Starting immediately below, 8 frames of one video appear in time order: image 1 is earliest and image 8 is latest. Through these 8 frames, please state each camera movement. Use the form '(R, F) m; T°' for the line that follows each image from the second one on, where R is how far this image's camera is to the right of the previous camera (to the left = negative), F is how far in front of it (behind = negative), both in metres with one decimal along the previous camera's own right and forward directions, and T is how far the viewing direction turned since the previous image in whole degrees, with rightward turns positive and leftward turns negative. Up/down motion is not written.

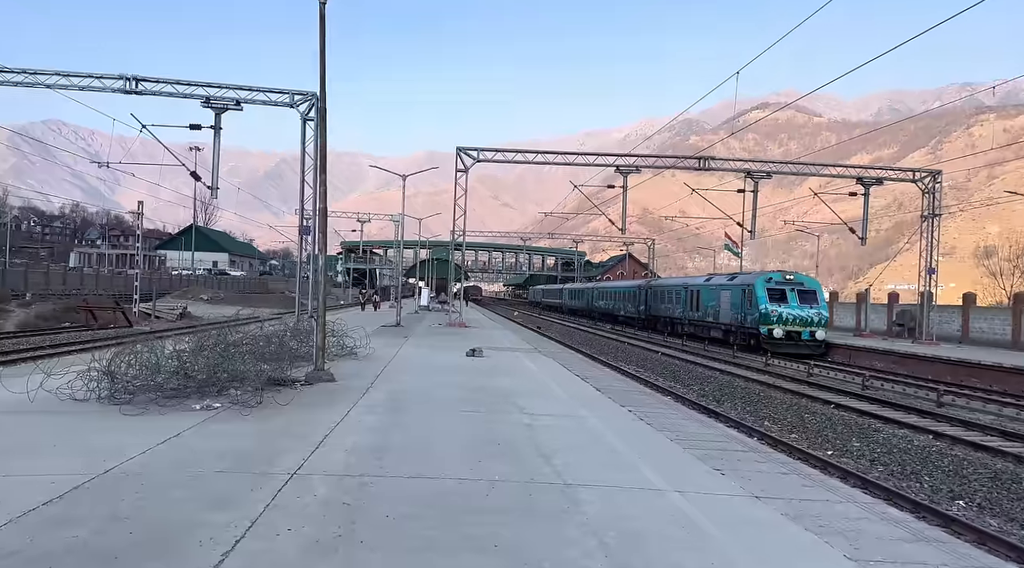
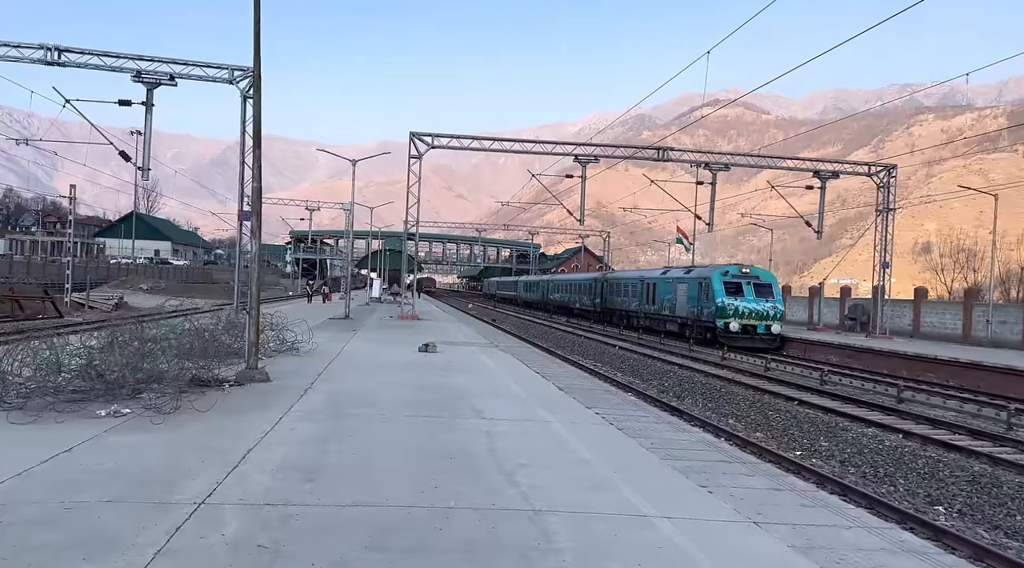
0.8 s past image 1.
(0.0, +0.9) m; +3°
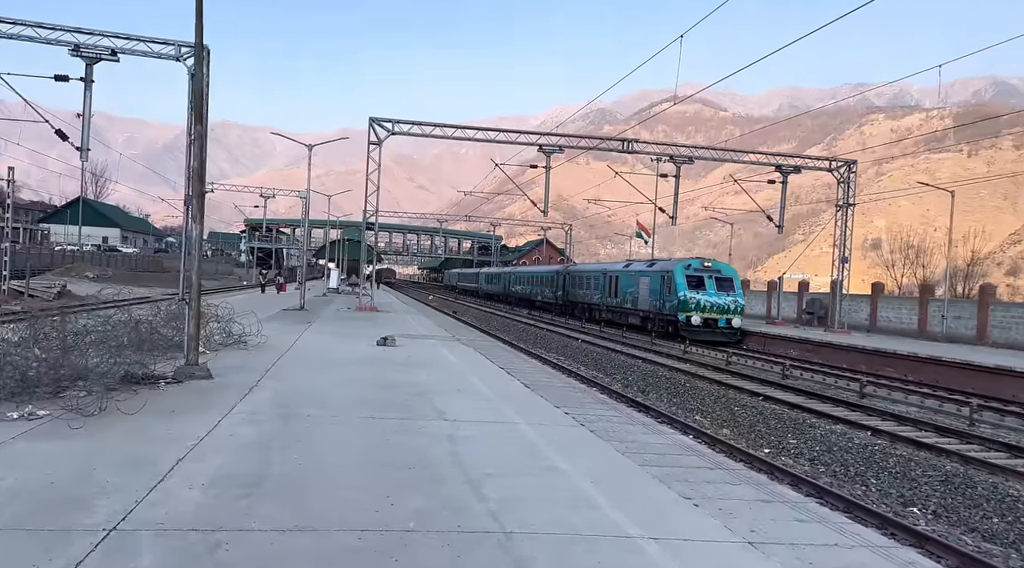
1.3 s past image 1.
(0.0, +0.6) m; +3°
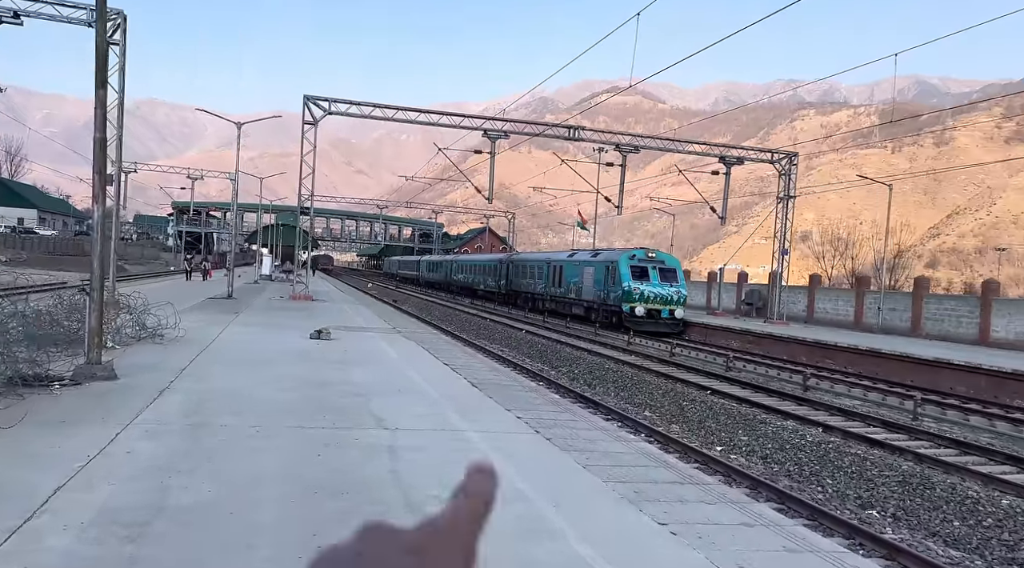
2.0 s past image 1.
(-0.1, +0.7) m; +4°
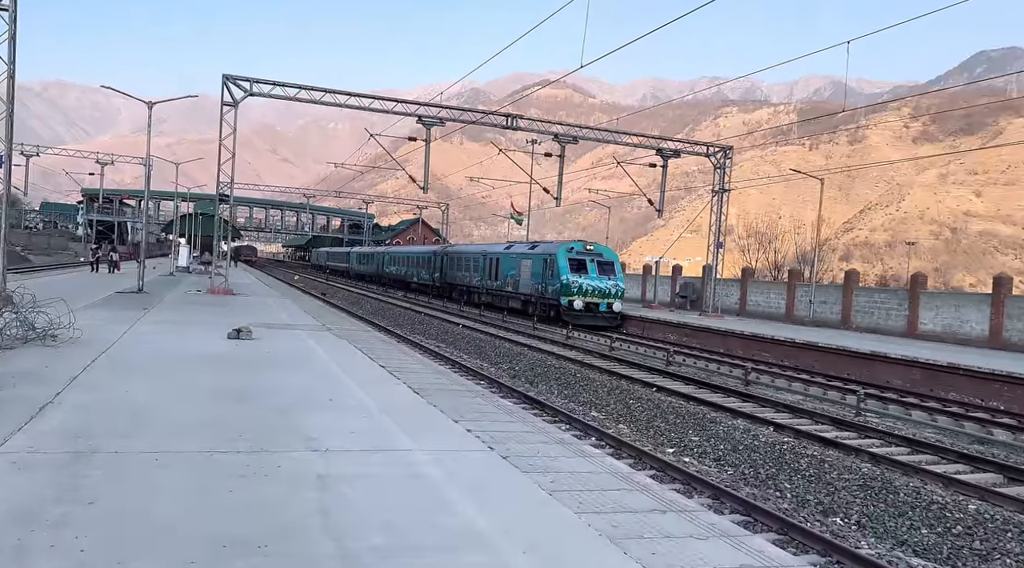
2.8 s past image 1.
(-0.1, +0.9) m; +5°
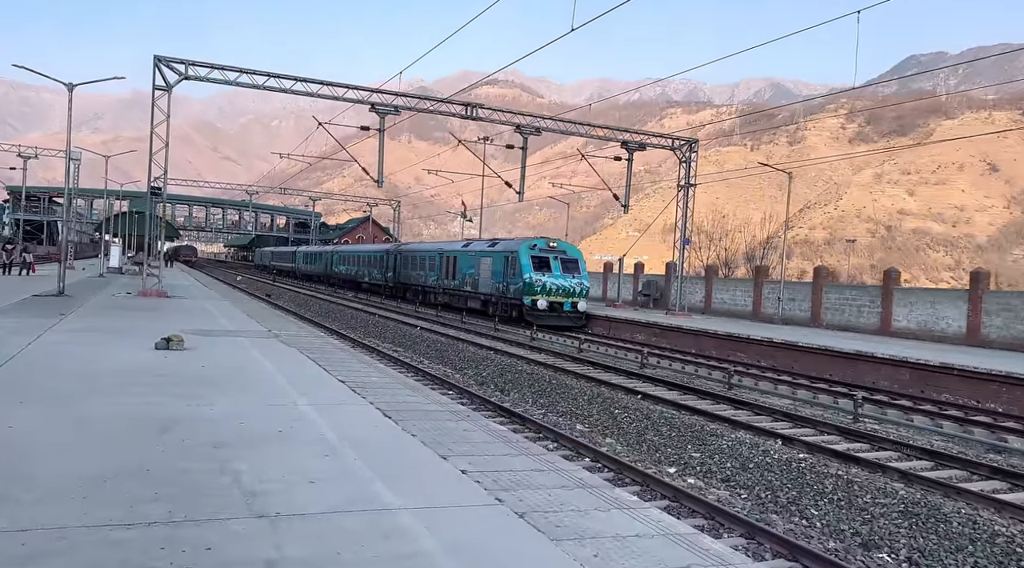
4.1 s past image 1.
(-0.4, +1.6) m; +4°
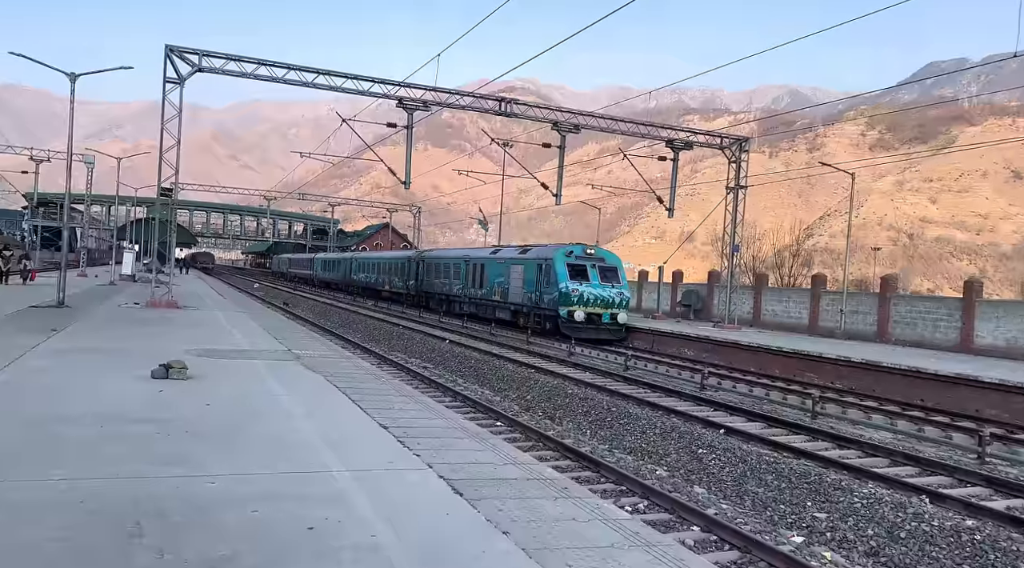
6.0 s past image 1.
(-0.7, +2.3) m; -1°
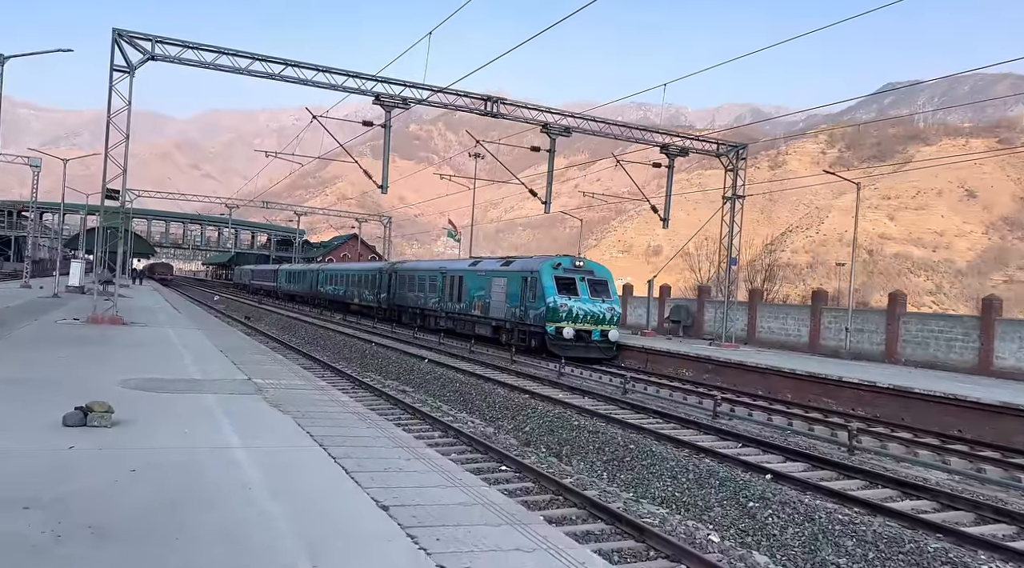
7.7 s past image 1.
(-0.6, +2.1) m; +2°
